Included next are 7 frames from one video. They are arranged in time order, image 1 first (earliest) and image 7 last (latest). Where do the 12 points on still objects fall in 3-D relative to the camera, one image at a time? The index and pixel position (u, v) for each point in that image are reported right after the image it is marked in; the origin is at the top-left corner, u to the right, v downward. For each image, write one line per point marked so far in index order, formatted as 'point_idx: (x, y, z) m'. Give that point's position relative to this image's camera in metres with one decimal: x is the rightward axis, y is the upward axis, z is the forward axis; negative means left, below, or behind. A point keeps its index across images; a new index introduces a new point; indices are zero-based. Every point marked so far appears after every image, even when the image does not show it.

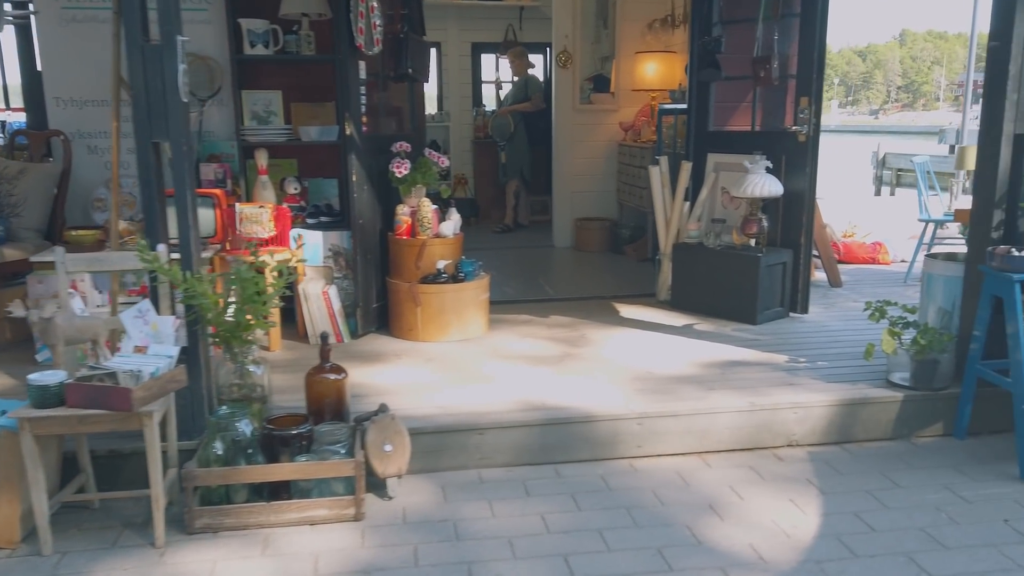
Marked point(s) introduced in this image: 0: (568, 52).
0: (+0.5, +2.0, +6.8) m
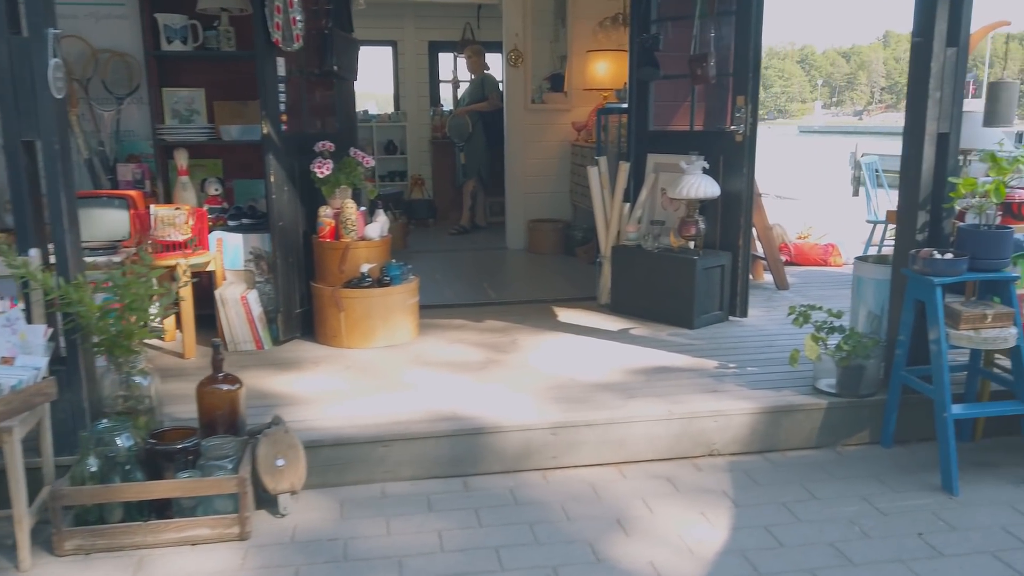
0: (+0.1, +2.0, +6.7) m
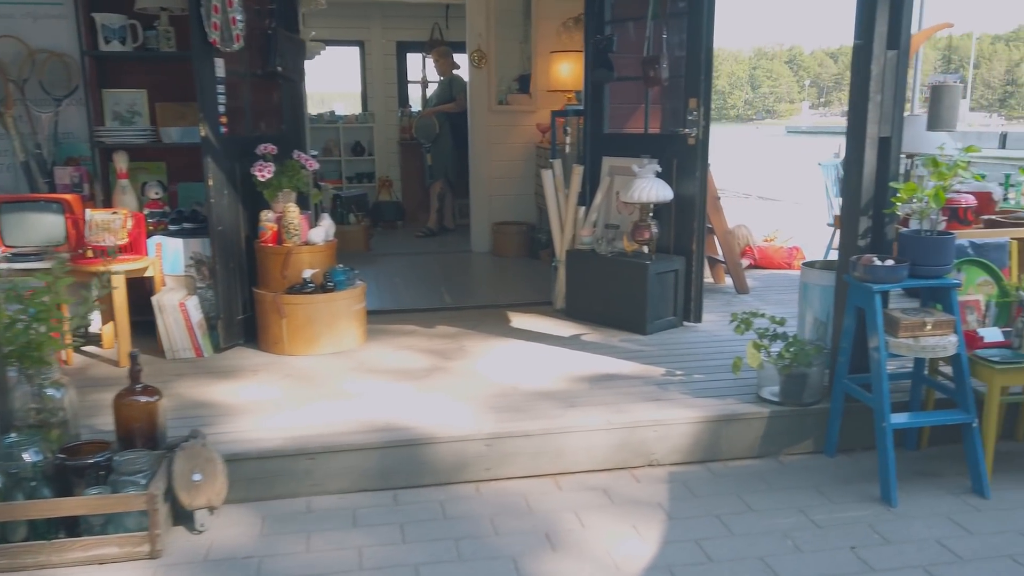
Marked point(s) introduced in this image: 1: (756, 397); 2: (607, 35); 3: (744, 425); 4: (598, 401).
0: (-0.3, +2.0, +6.6) m
1: (+1.0, -0.5, +3.4) m
2: (+0.6, +1.5, +4.6) m
3: (+1.0, -0.6, +3.3) m
4: (+0.4, -0.5, +3.4) m
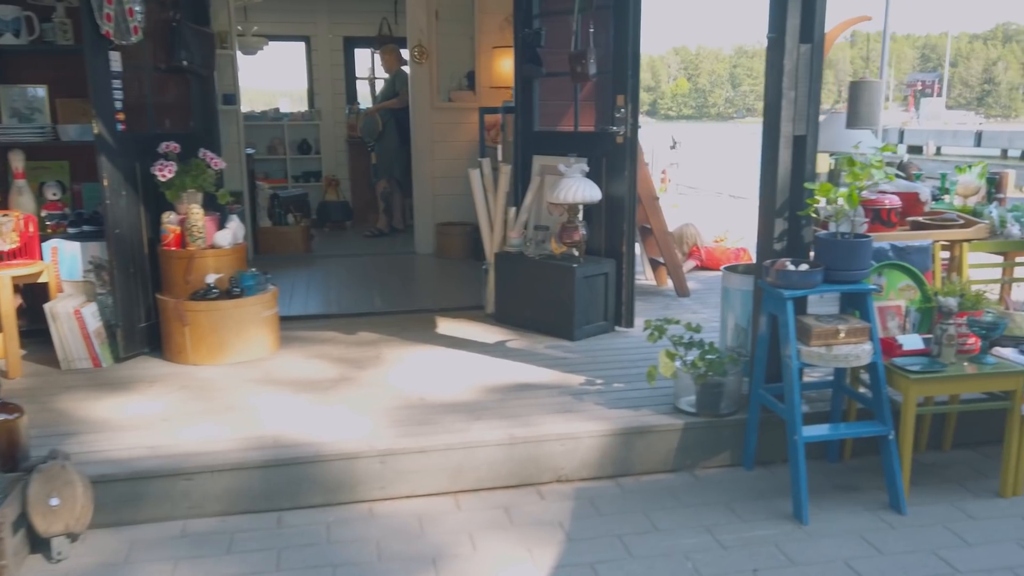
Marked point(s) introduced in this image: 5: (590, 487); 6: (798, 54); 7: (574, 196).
0: (-0.7, +2.0, +6.4) m
1: (+0.7, -0.5, +3.2) m
2: (+0.1, +1.5, +4.4) m
3: (+0.6, -0.6, +3.1) m
4: (0.0, -0.5, +3.2) m
5: (+0.3, -0.8, +3.0) m
6: (+1.1, +0.9, +2.9) m
7: (+0.3, +0.5, +4.1) m
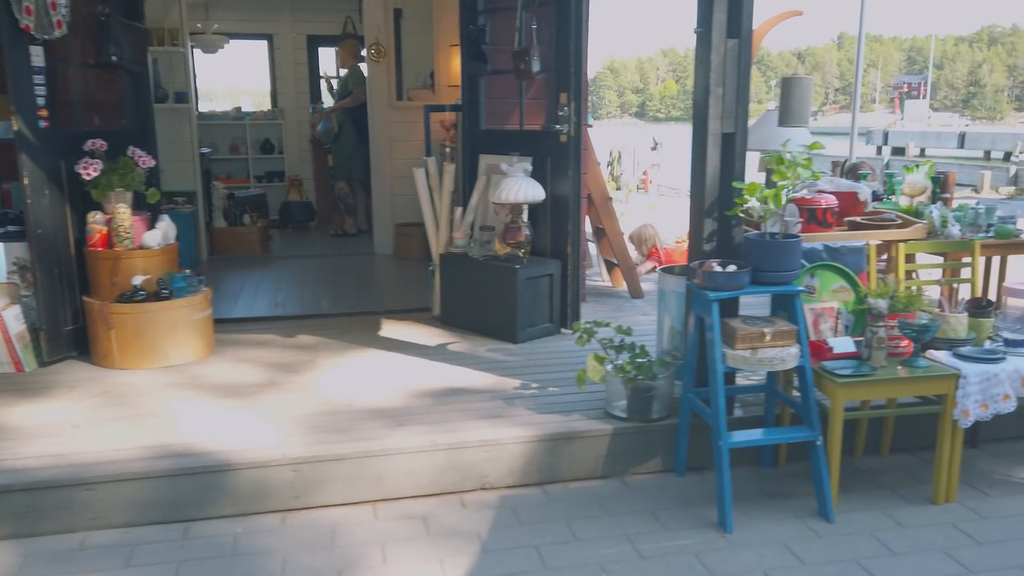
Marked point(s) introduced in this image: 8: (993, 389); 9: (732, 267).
0: (-1.1, +2.0, +6.3) m
1: (+0.4, -0.5, +3.2) m
2: (-0.2, +1.4, +4.4) m
3: (+0.3, -0.6, +3.0) m
4: (-0.3, -0.5, +3.1) m
5: (0.0, -0.8, +2.9) m
6: (+0.8, +0.9, +2.8) m
7: (0.0, +0.5, +4.0) m
8: (+1.7, -0.4, +2.8) m
9: (+0.8, +0.1, +2.9) m
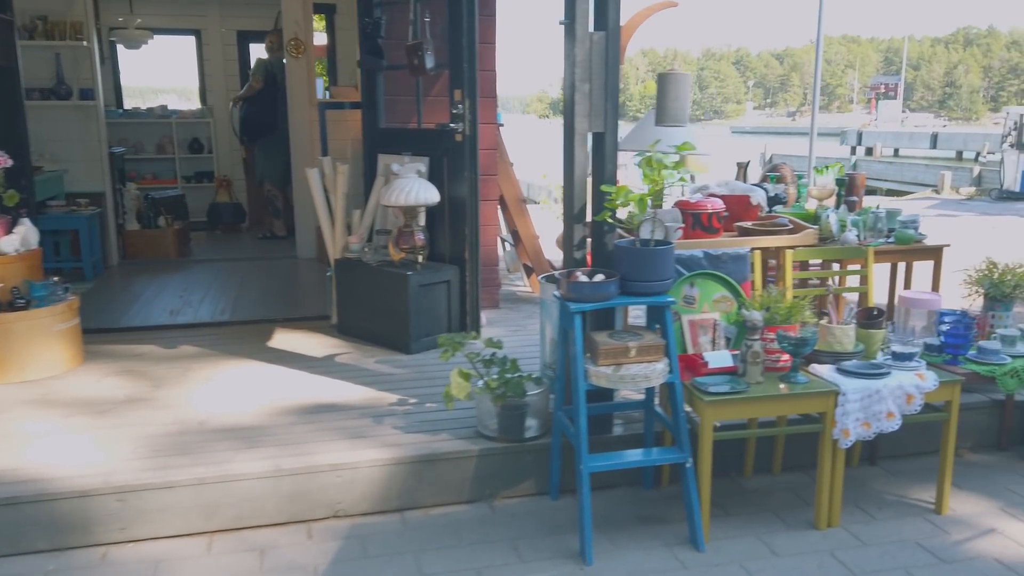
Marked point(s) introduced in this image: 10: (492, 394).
0: (-1.6, +1.9, +6.1) m
1: (-0.1, -0.5, +3.0) m
2: (-0.7, +1.4, +4.1) m
3: (-0.2, -0.6, +2.8) m
4: (-0.8, -0.6, +2.9) m
5: (-0.5, -0.8, +2.7) m
6: (+0.3, +0.8, +2.6) m
7: (-0.5, +0.4, +3.8) m
8: (+1.2, -0.4, +2.6) m
9: (+0.3, 0.0, +2.7) m
10: (-0.1, -0.4, +2.8) m
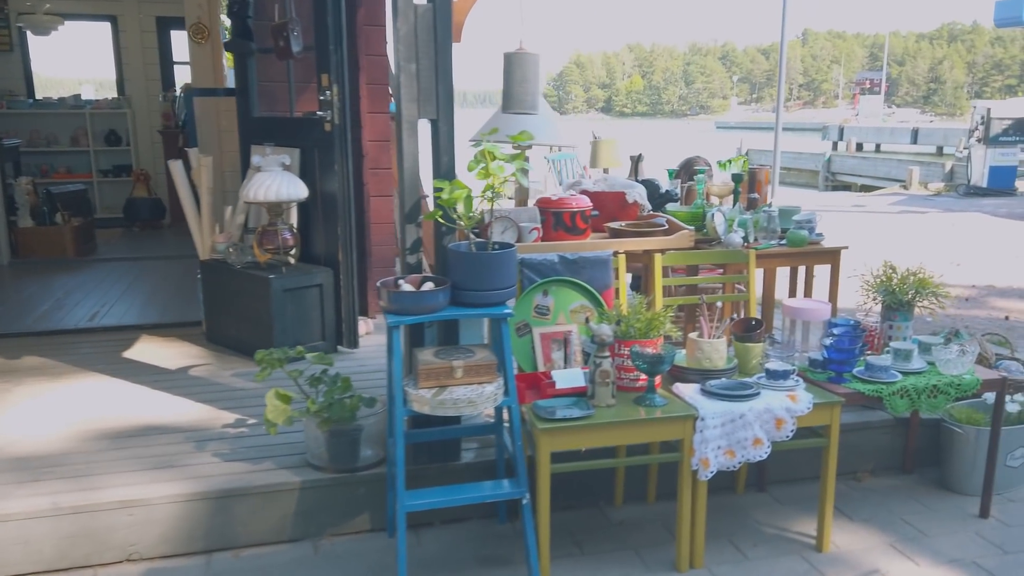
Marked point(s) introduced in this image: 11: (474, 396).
0: (-2.2, +1.9, +5.7) m
1: (-0.7, -0.6, +2.6) m
2: (-1.3, +1.4, +3.8) m
3: (-0.8, -0.7, +2.5) m
4: (-1.4, -0.6, +2.5) m
5: (-1.0, -0.8, +2.4) m
6: (-0.3, +0.8, +2.3) m
7: (-1.1, +0.4, +3.4) m
8: (+0.7, -0.4, +2.3) m
9: (-0.2, 0.0, +2.3) m
10: (-0.6, -0.4, +2.5) m
11: (-0.1, -0.3, +2.2) m
